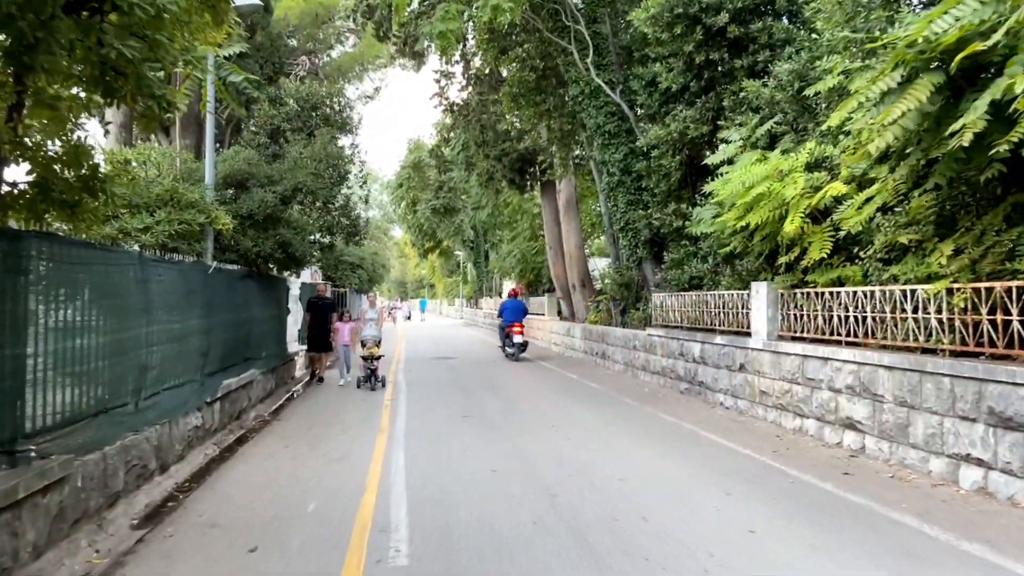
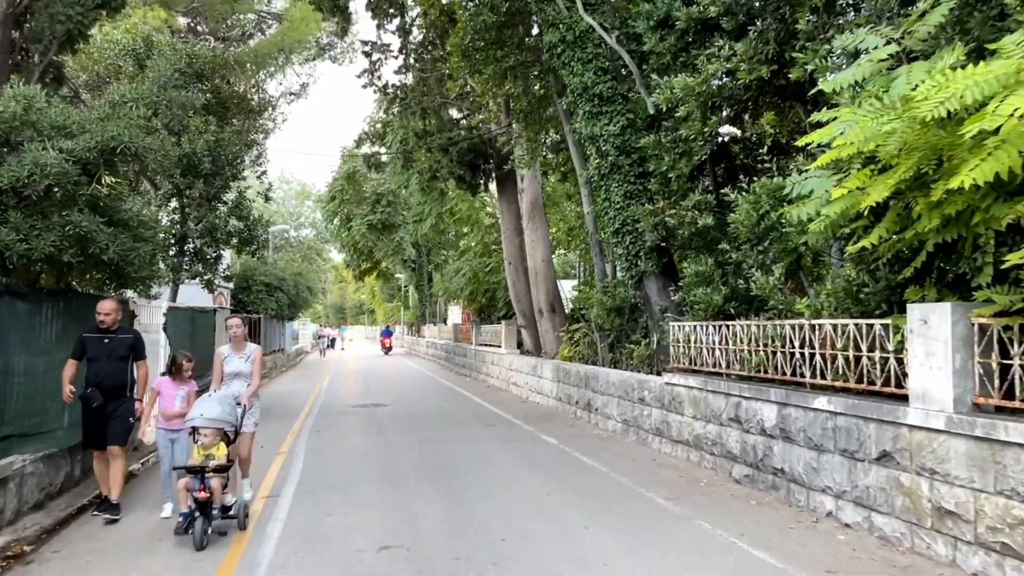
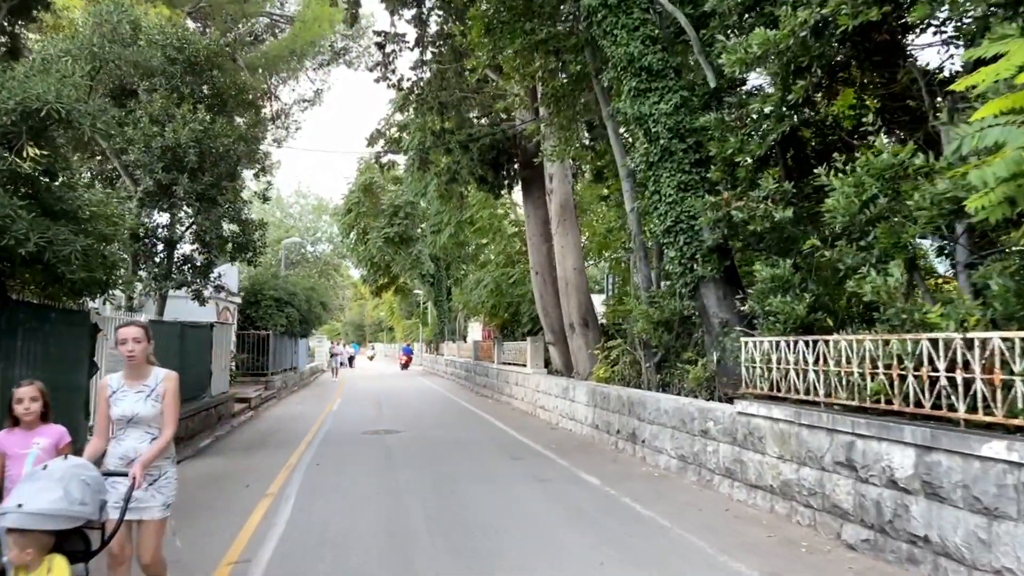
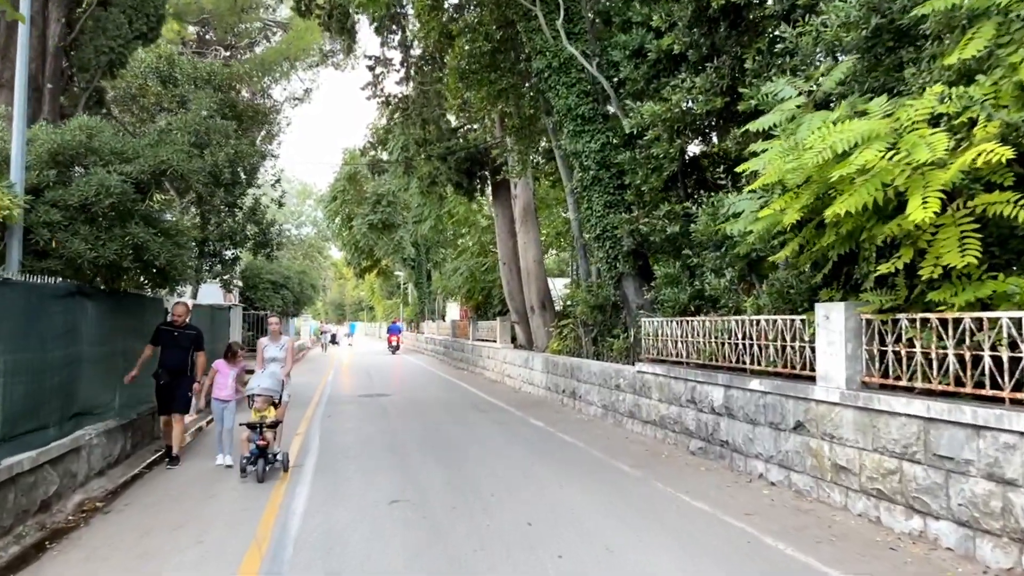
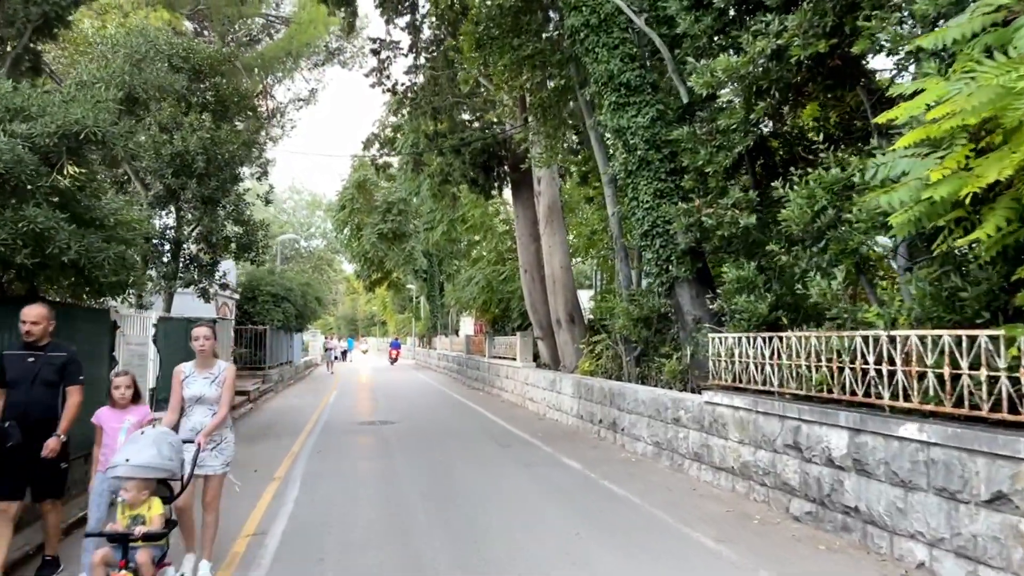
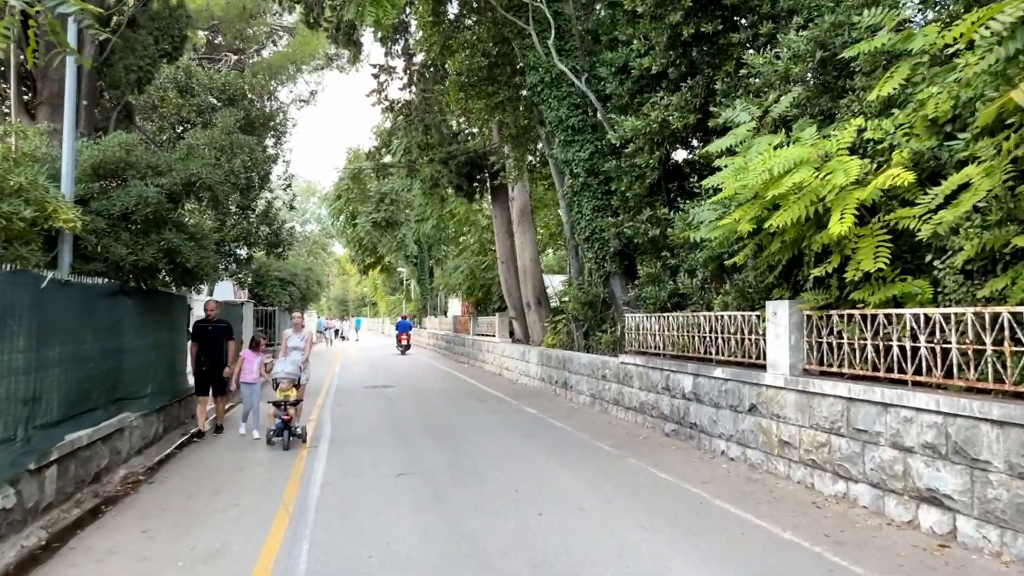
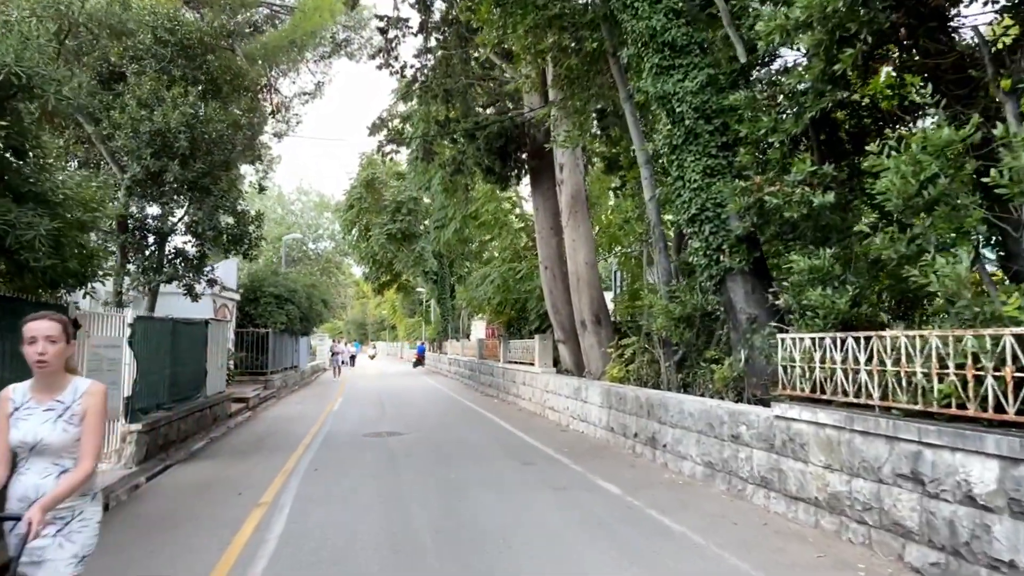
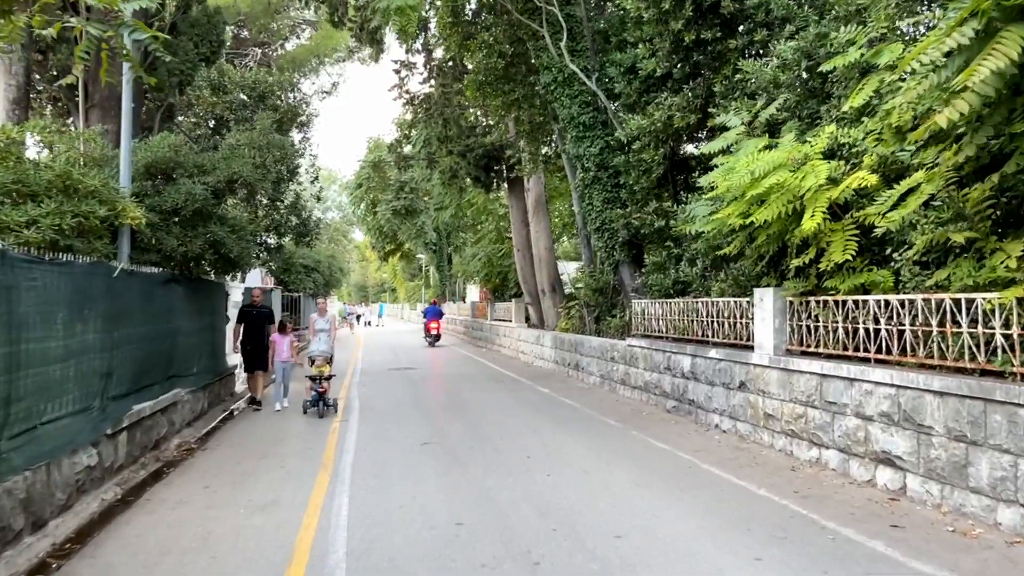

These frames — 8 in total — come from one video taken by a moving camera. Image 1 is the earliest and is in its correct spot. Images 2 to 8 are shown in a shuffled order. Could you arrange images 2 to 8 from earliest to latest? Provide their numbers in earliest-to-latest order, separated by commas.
8, 6, 4, 2, 5, 3, 7
